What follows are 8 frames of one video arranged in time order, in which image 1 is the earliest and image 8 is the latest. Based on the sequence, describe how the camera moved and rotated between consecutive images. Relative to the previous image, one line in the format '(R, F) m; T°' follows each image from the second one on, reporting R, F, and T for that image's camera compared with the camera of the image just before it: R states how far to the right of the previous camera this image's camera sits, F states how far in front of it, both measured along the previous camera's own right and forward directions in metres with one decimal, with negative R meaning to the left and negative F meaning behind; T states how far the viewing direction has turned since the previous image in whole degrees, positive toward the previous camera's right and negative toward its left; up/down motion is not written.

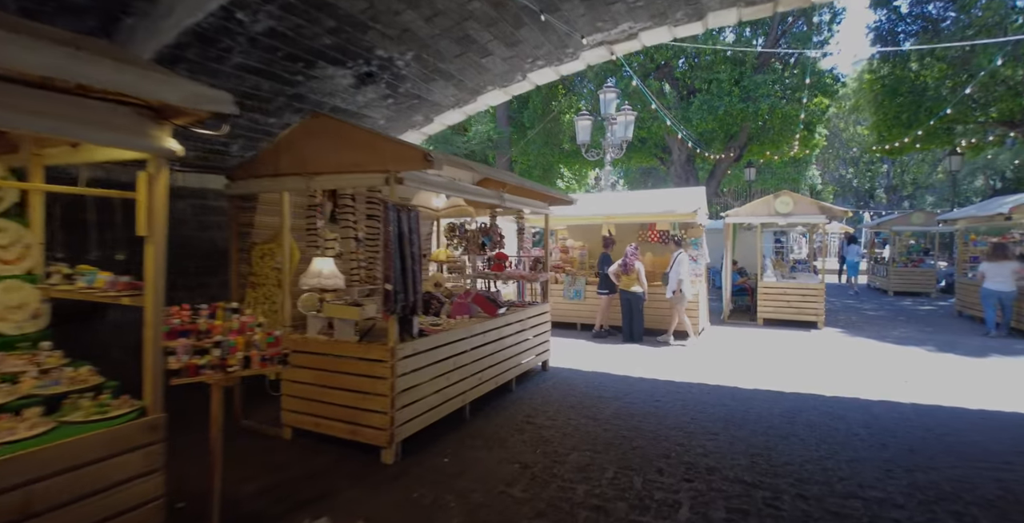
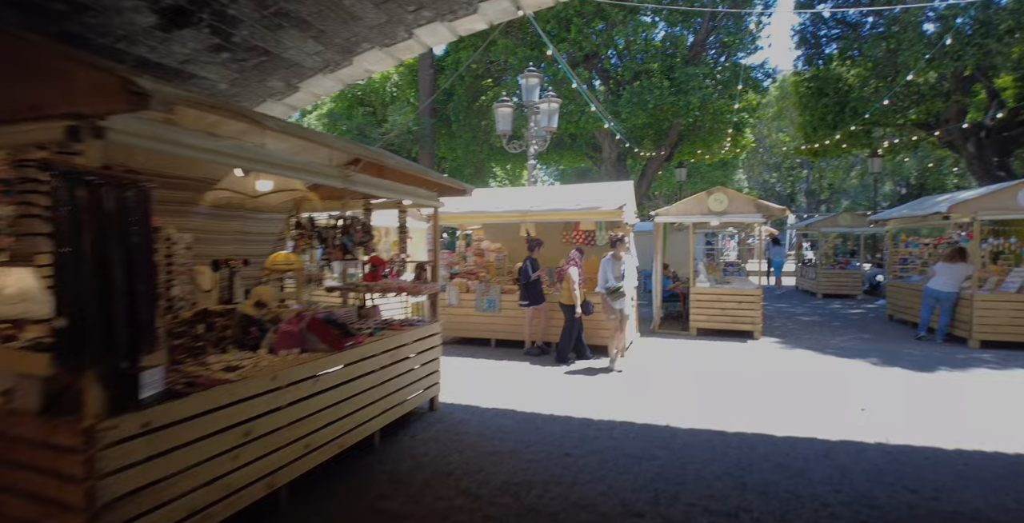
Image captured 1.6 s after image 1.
(+0.7, +1.5) m; +7°
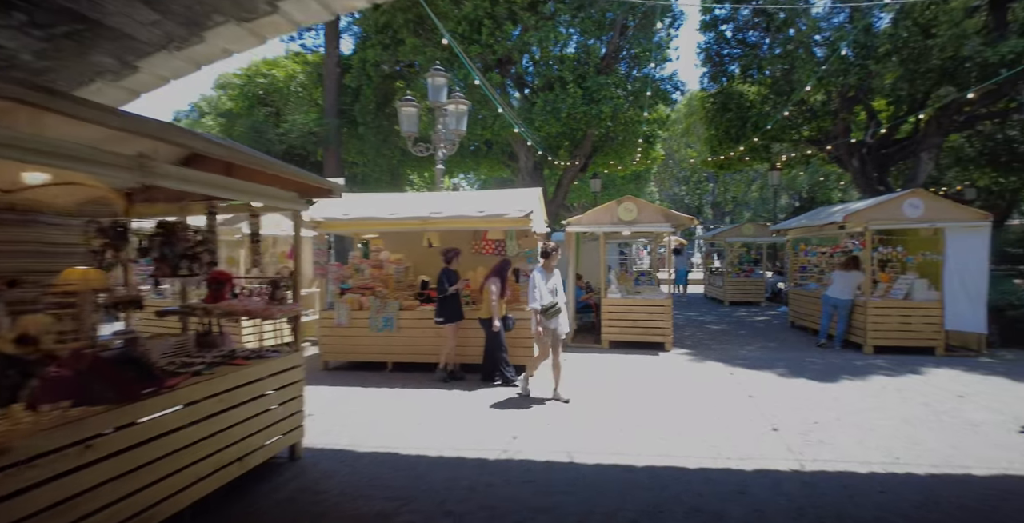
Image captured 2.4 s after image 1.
(+0.4, +0.7) m; +9°
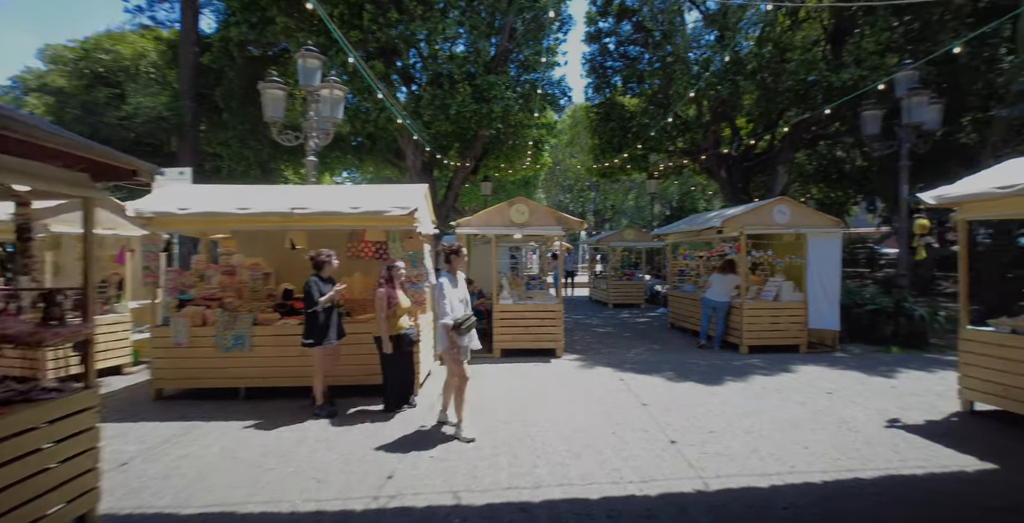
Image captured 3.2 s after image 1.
(+0.1, +0.6) m; +13°
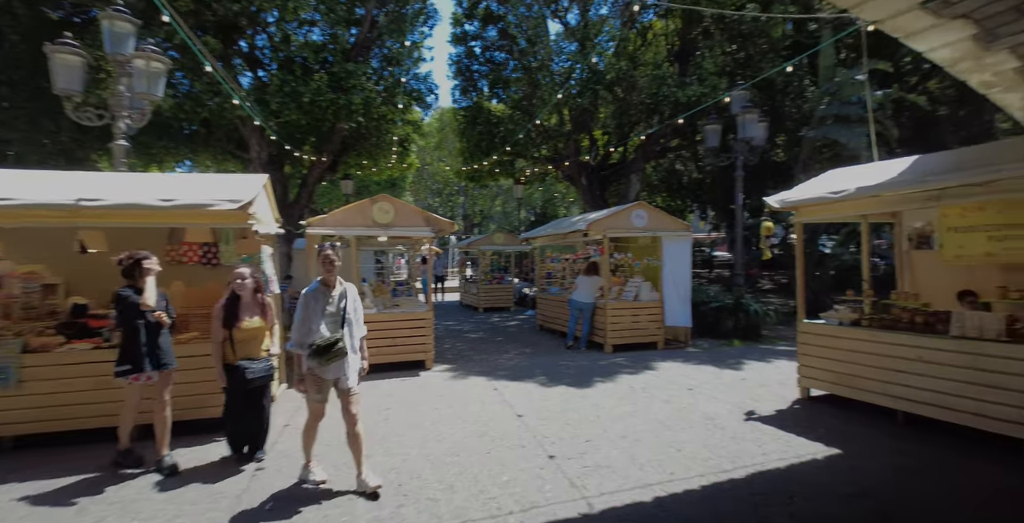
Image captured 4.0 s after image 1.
(+0.1, +0.5) m; +15°
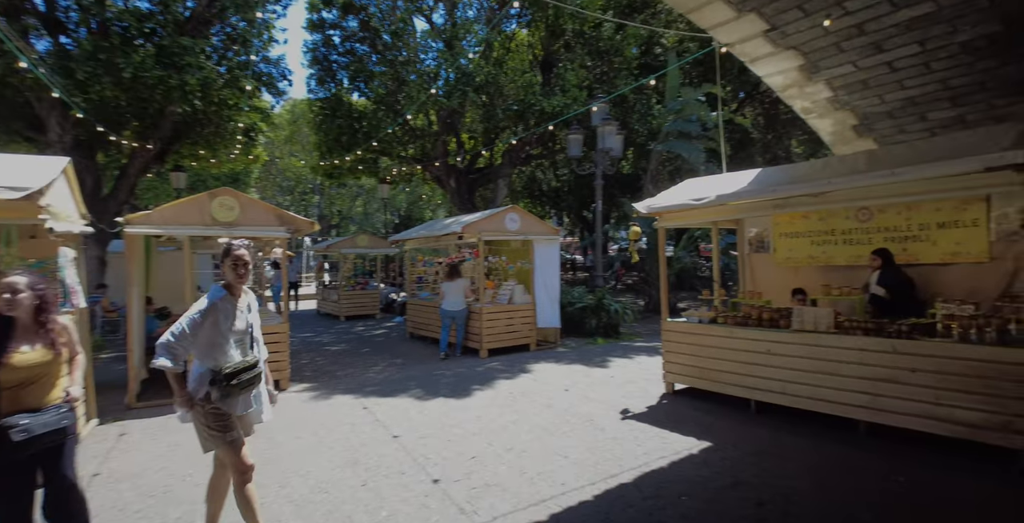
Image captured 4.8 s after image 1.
(-0.1, +0.3) m; +16°
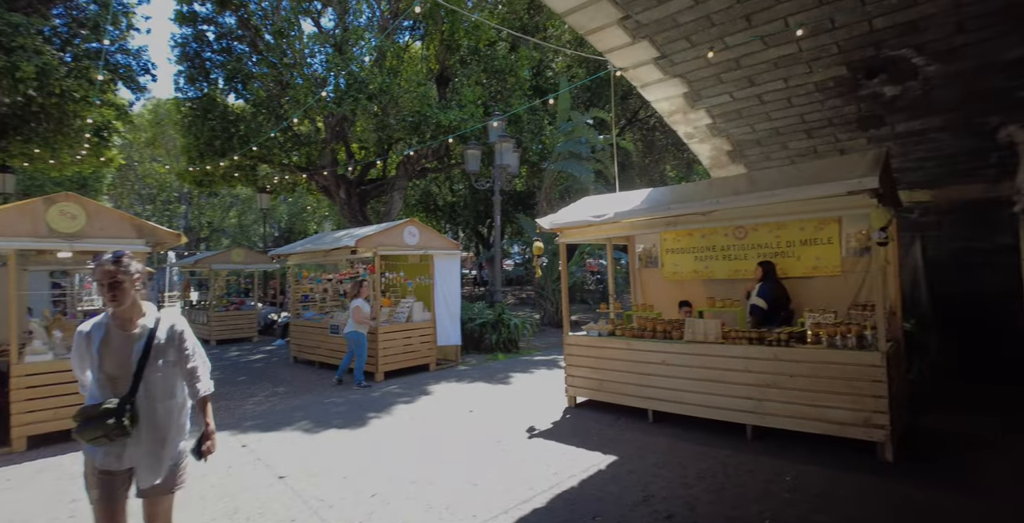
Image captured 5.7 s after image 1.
(-0.1, +0.2) m; +12°
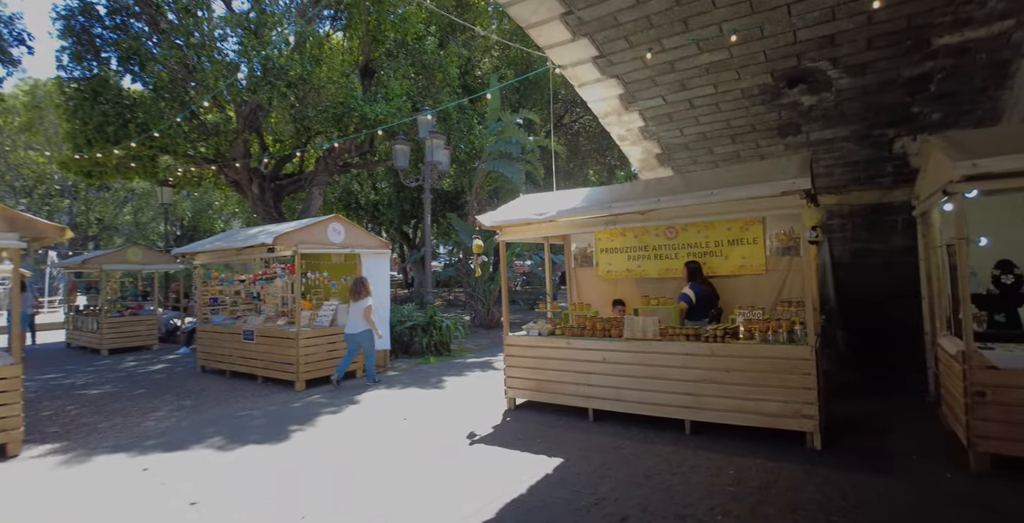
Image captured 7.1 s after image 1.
(-0.1, +0.2) m; +8°
